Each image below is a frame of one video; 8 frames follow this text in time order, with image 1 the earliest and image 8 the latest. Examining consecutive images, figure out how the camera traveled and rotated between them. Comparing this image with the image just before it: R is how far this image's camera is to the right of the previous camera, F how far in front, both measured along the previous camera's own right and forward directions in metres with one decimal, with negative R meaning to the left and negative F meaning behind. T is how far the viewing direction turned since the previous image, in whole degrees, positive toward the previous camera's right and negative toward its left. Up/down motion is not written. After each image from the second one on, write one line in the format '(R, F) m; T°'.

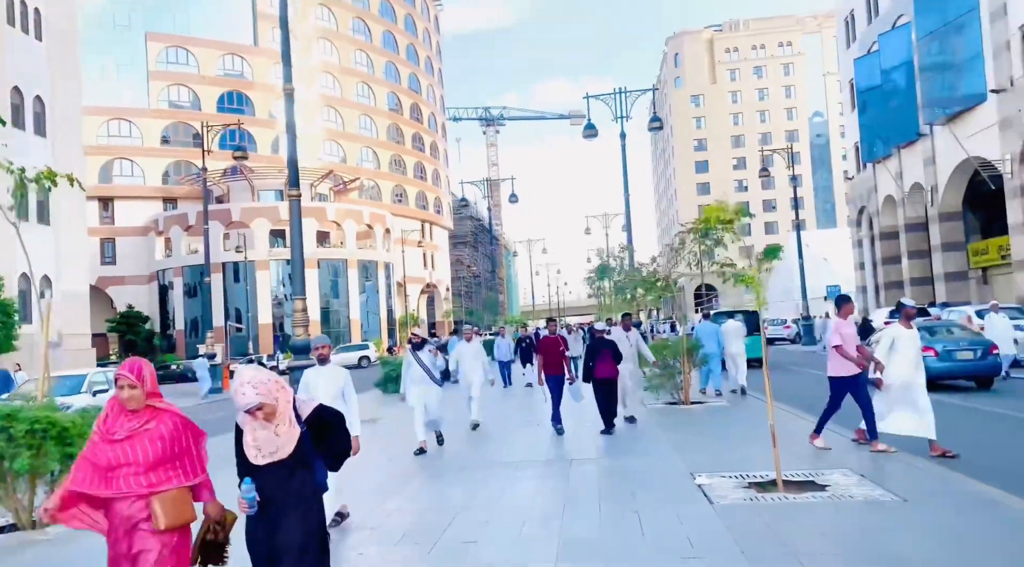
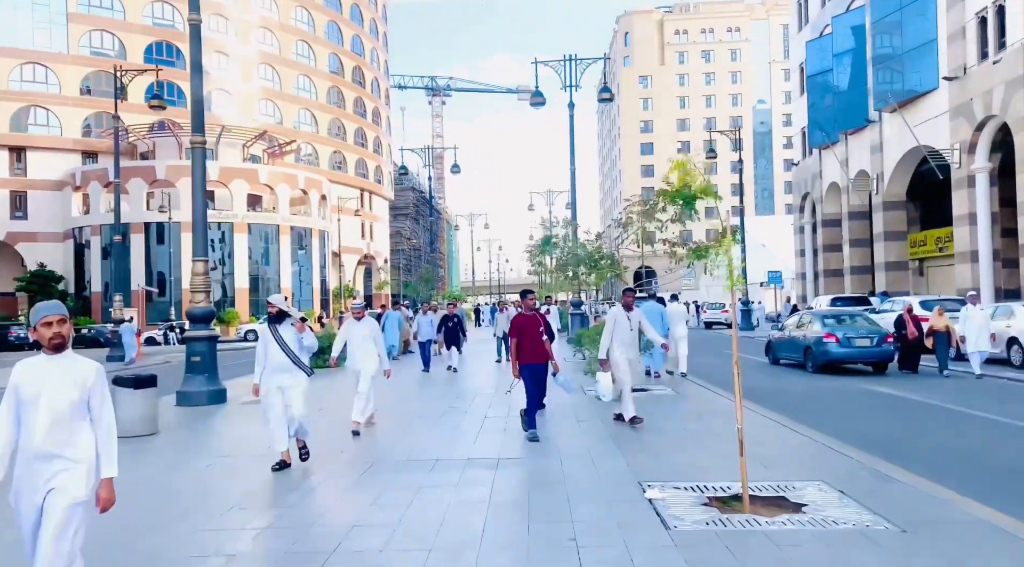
(+0.2, +1.4) m; +5°
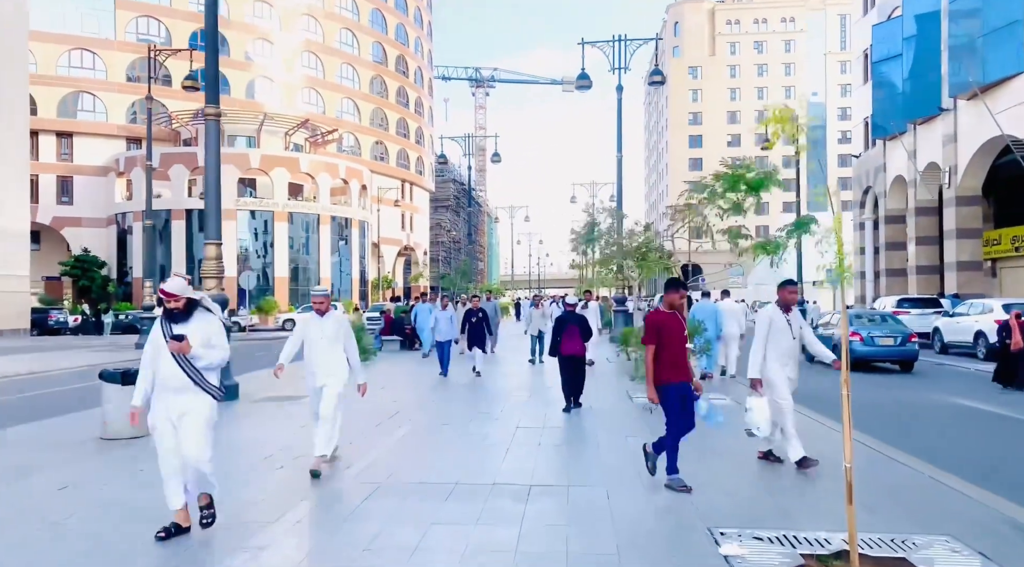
(0.0, +1.3) m; -3°
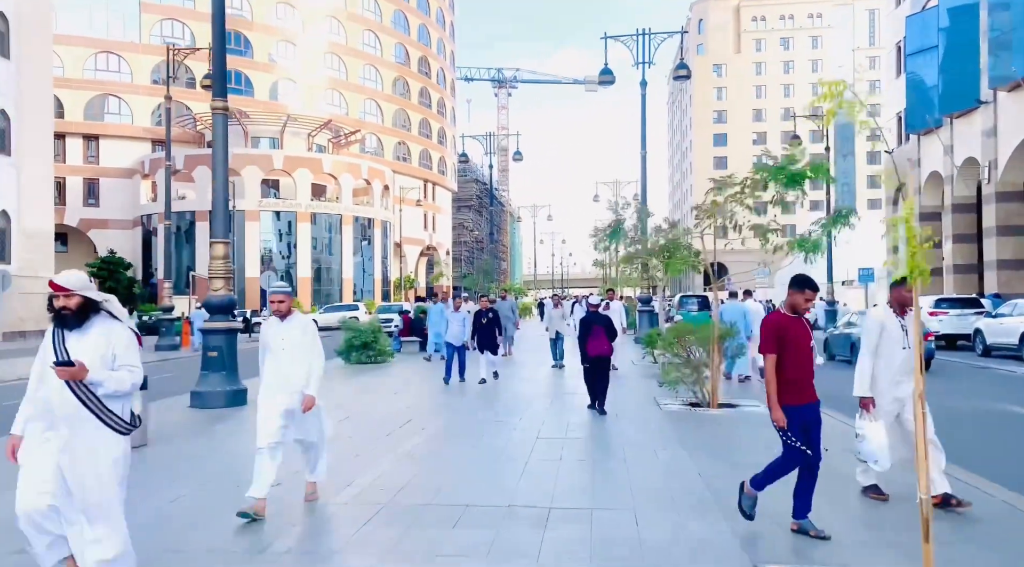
(0.0, +0.6) m; -2°
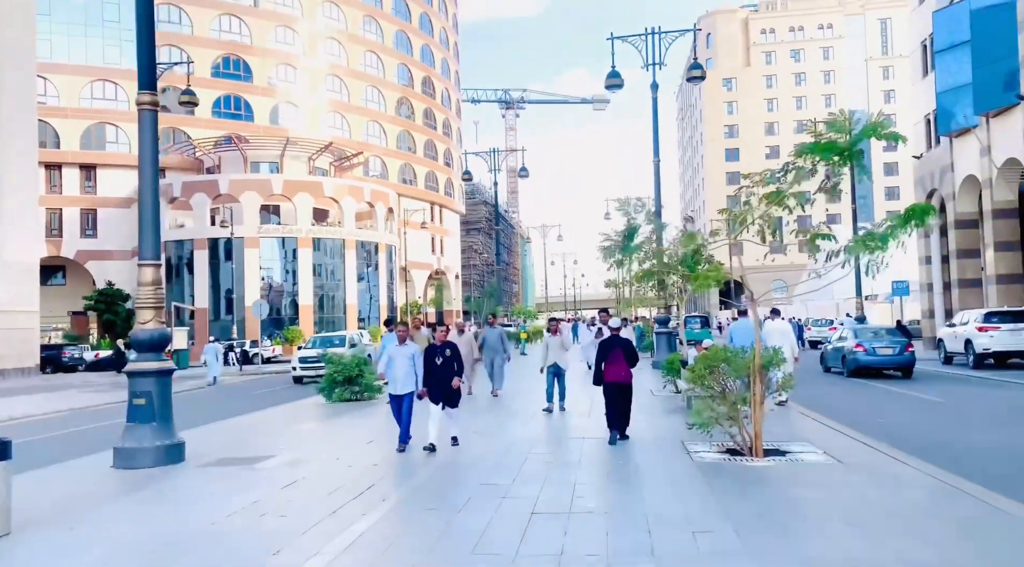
(+0.3, +2.1) m; -1°
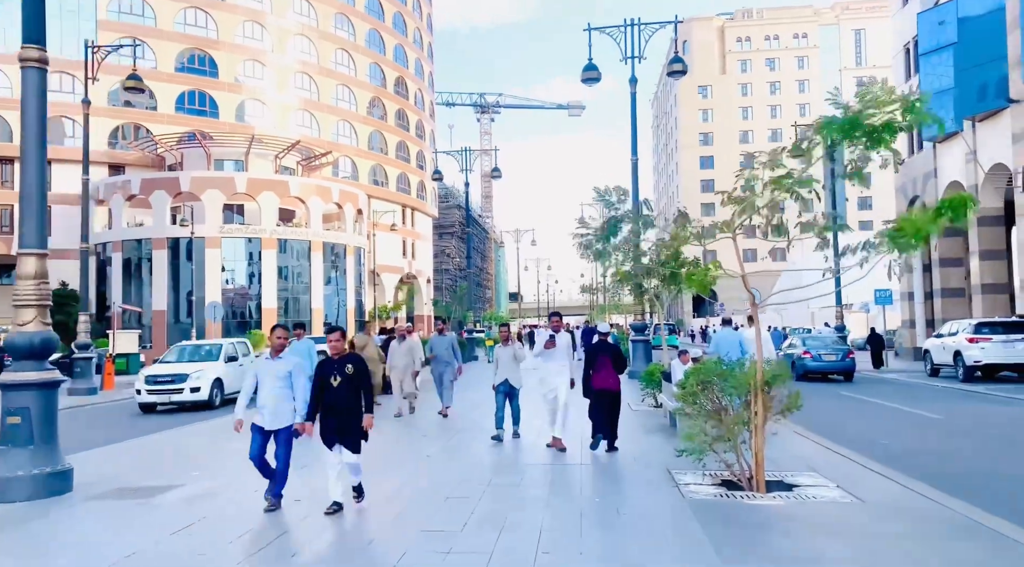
(+0.2, +1.4) m; +2°
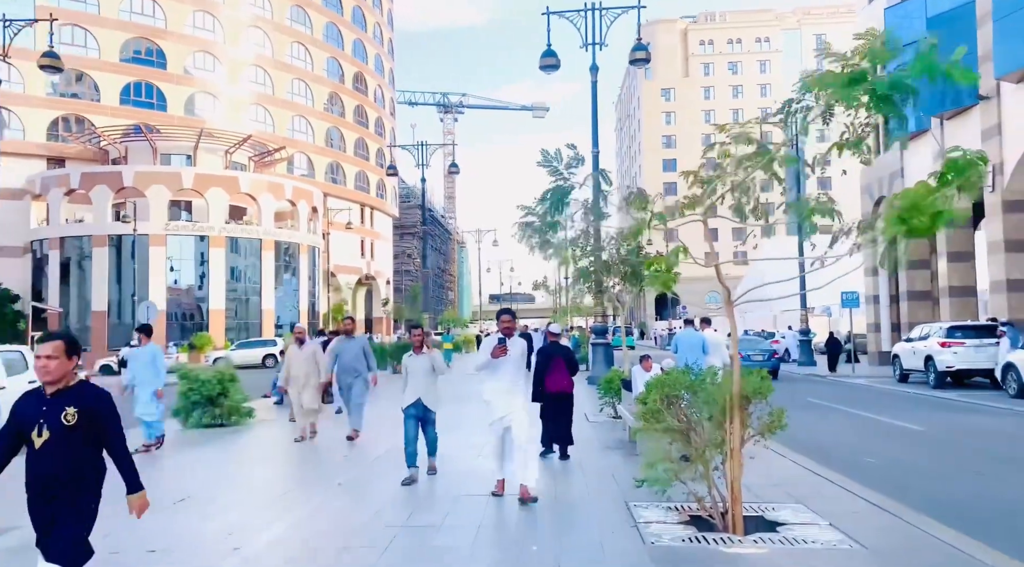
(+0.4, +1.4) m; +3°
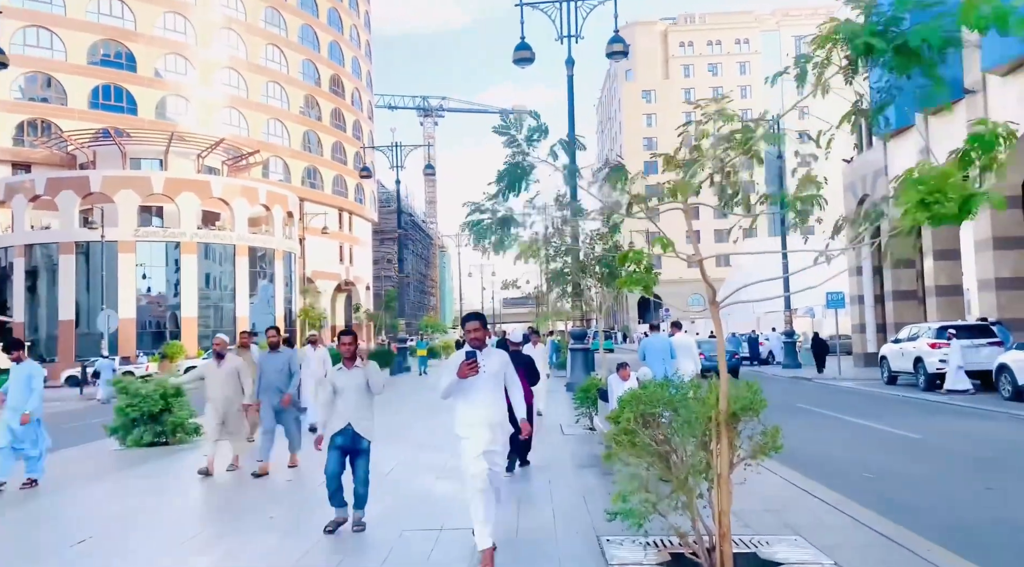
(+0.3, +0.9) m; +1°
